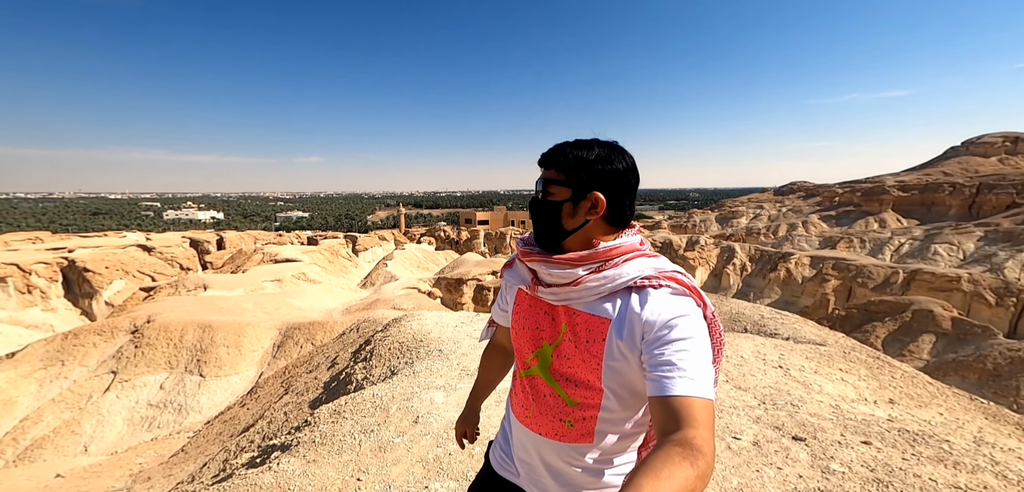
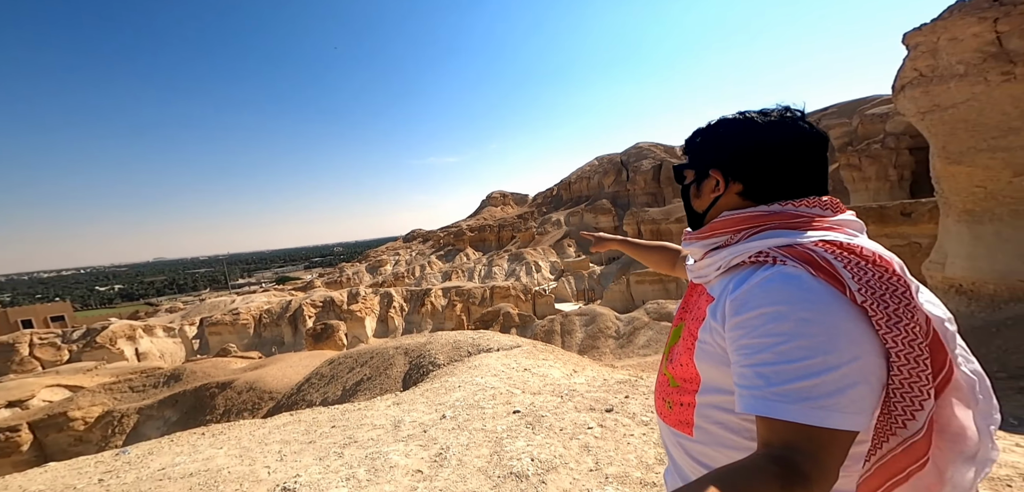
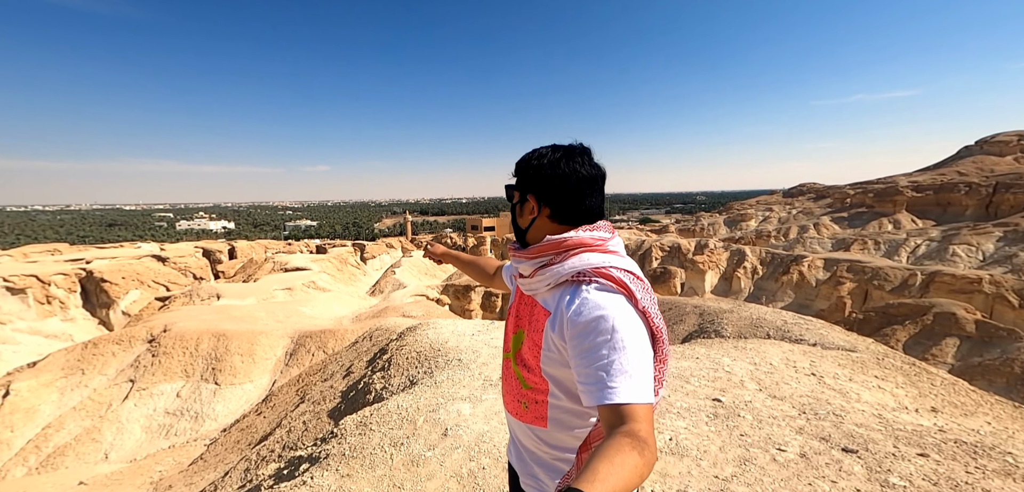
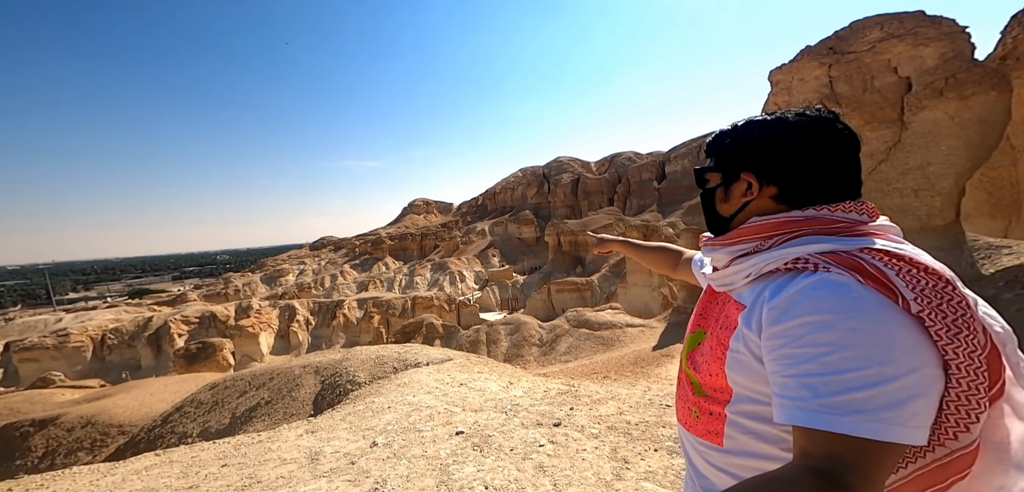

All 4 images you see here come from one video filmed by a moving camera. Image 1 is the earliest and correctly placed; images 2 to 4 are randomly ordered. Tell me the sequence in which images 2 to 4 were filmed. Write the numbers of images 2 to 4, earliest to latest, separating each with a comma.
3, 2, 4
